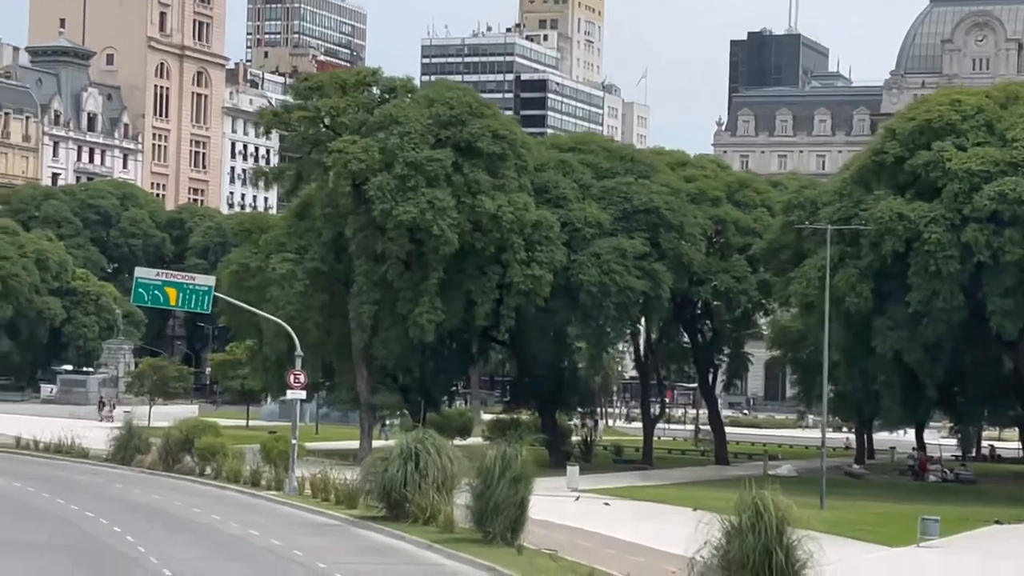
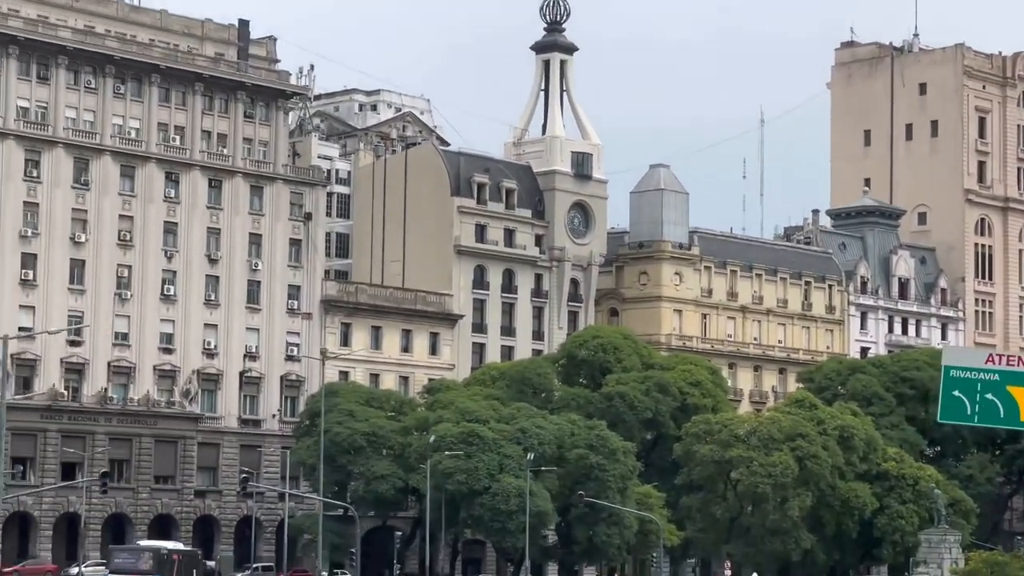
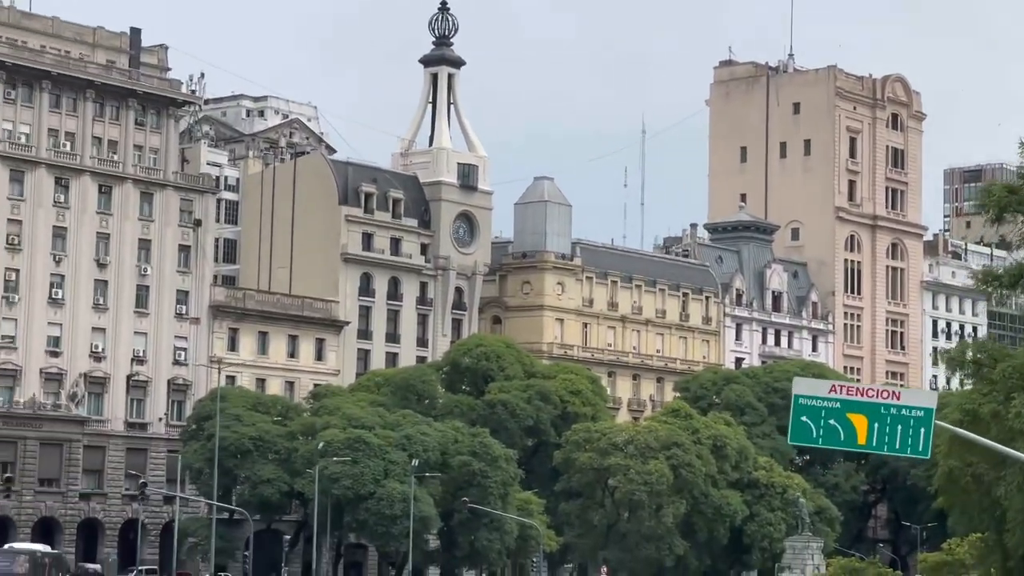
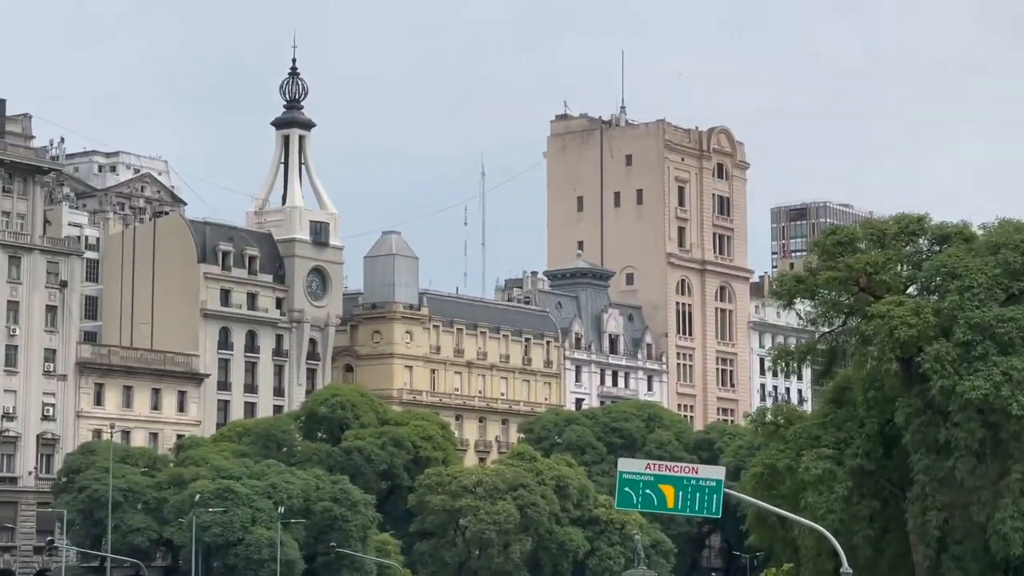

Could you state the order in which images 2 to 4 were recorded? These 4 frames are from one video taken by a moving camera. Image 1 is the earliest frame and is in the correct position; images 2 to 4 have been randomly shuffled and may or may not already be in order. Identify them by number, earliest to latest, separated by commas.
4, 3, 2
